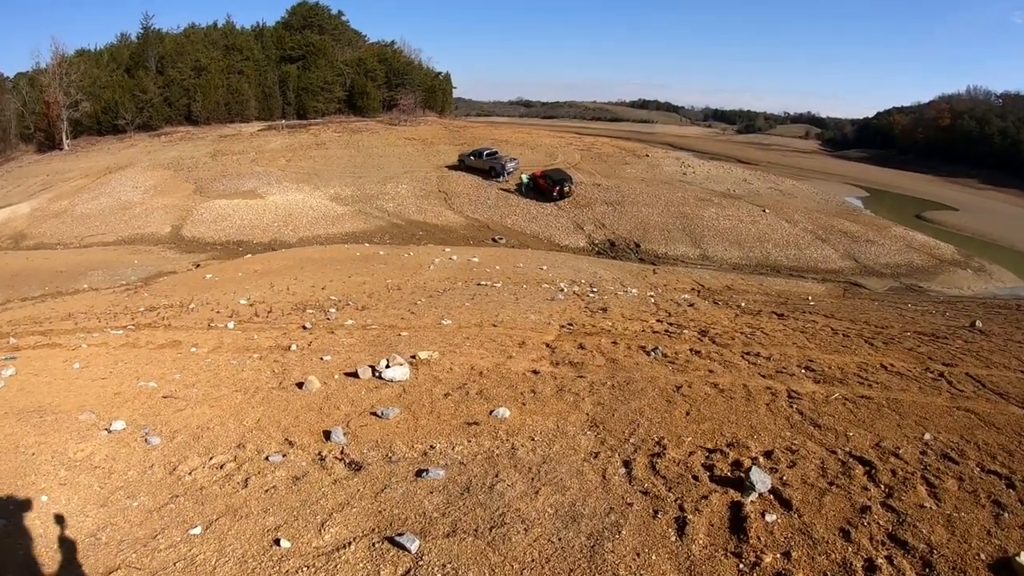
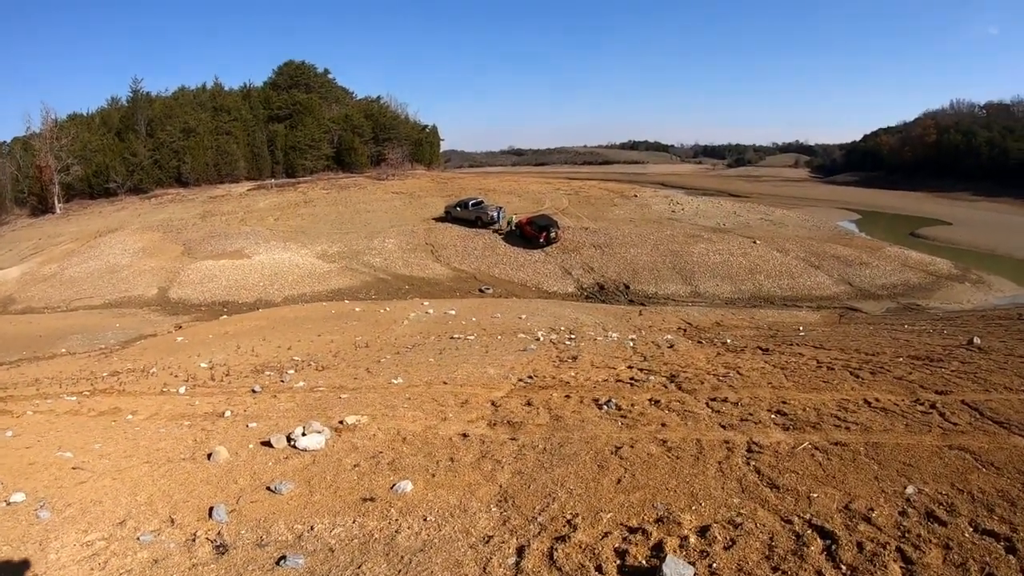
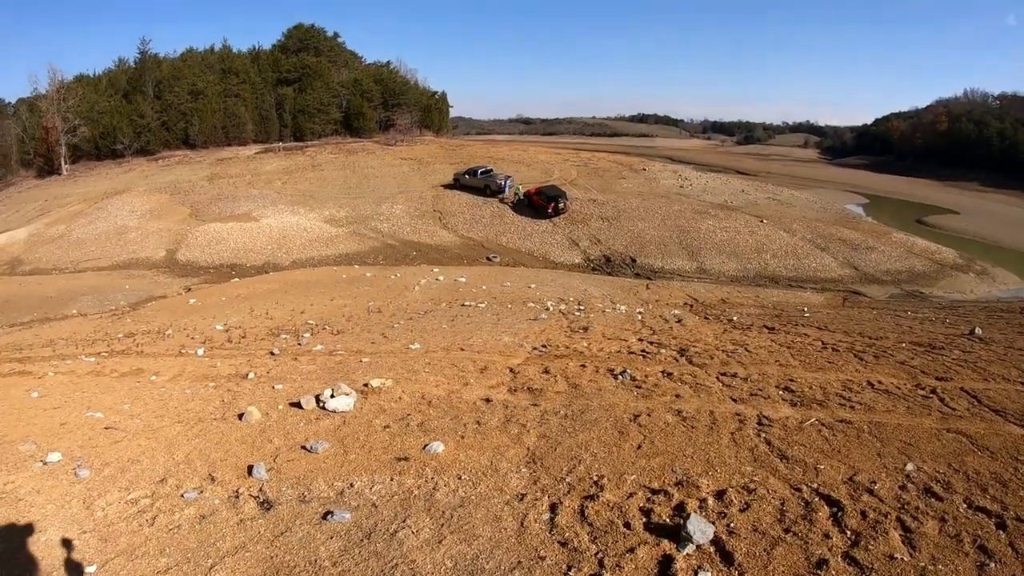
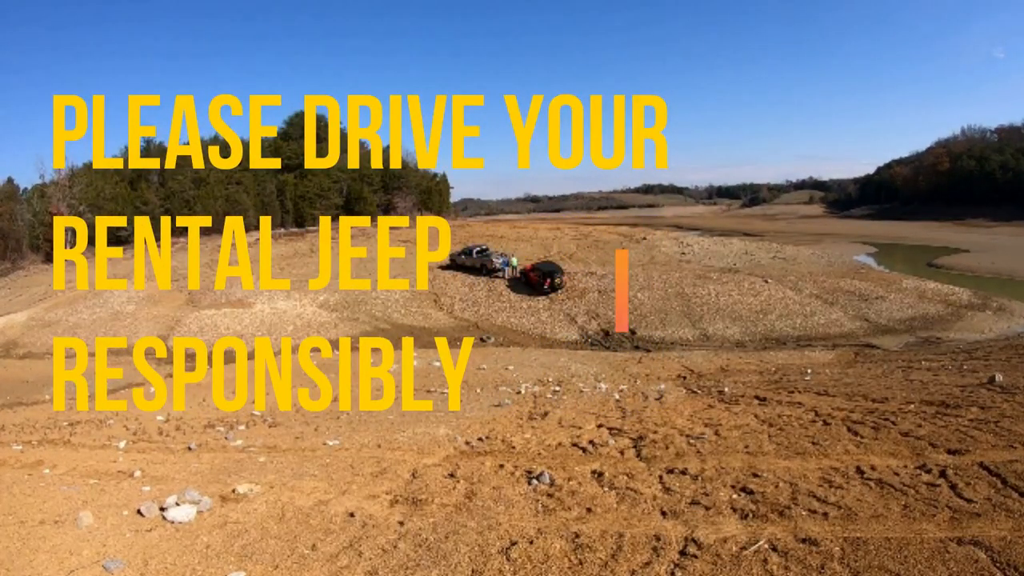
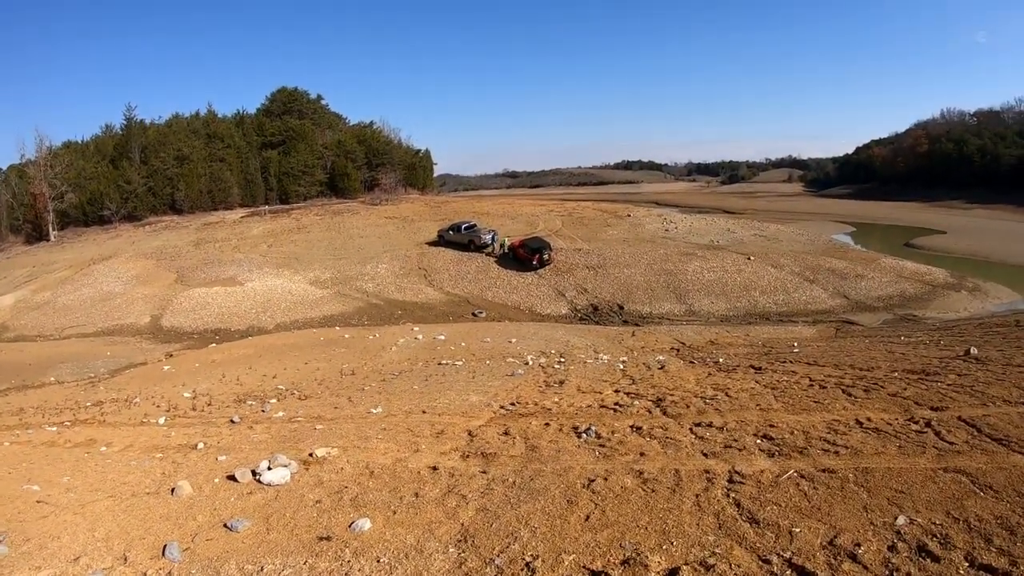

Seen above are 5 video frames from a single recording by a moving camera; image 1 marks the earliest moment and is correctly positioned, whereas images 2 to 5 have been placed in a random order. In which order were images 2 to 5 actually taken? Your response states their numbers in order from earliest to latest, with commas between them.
3, 2, 5, 4
